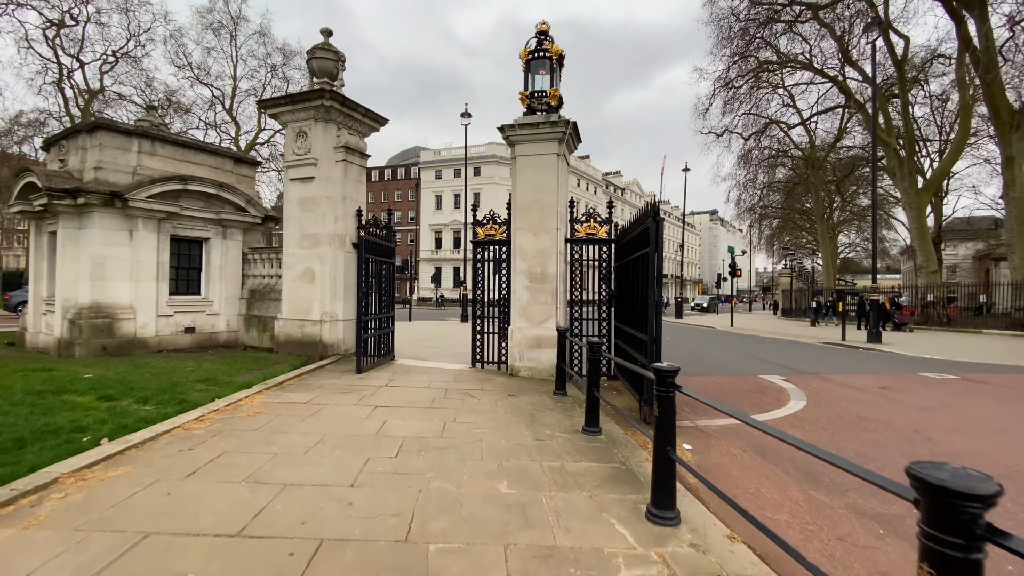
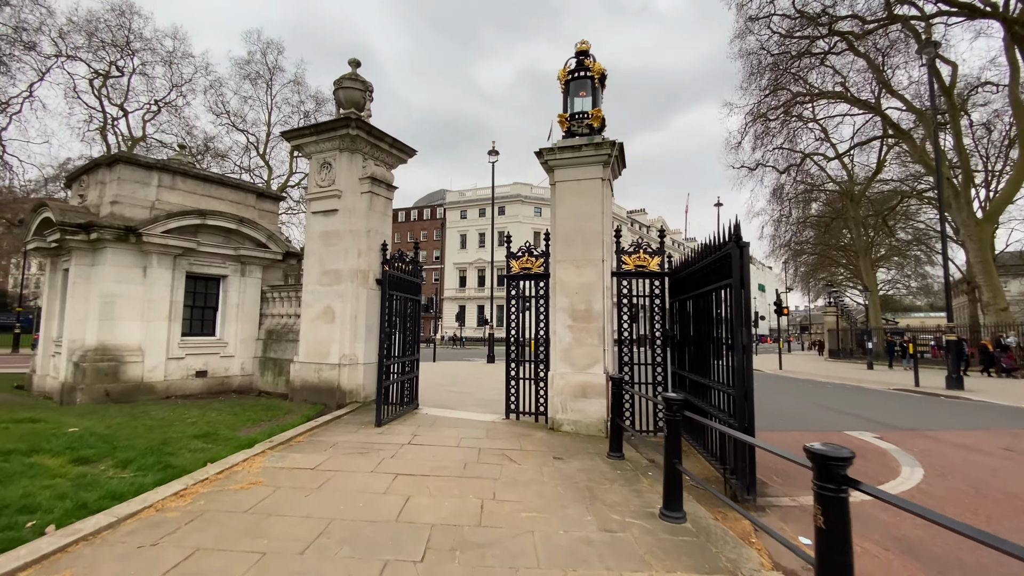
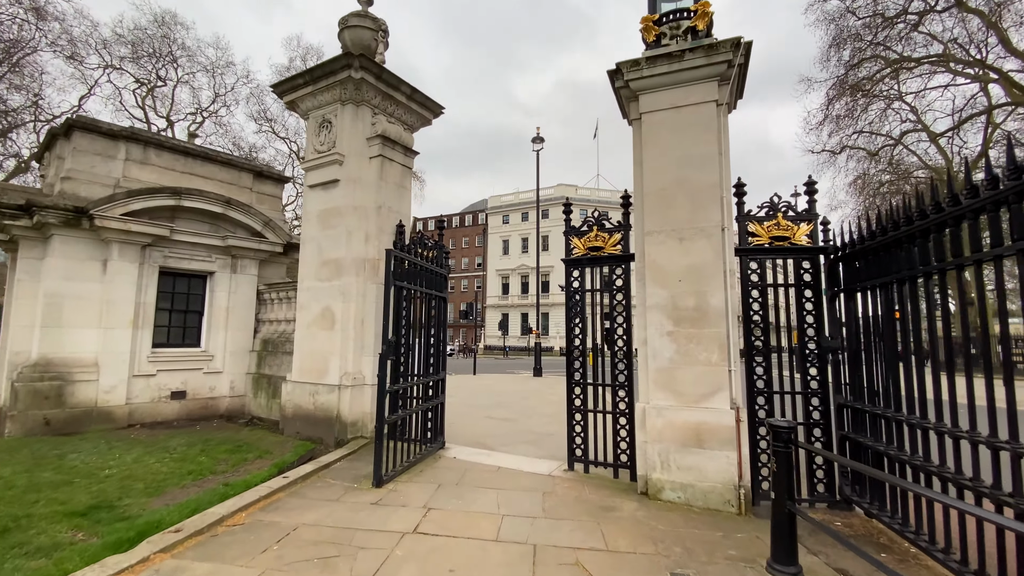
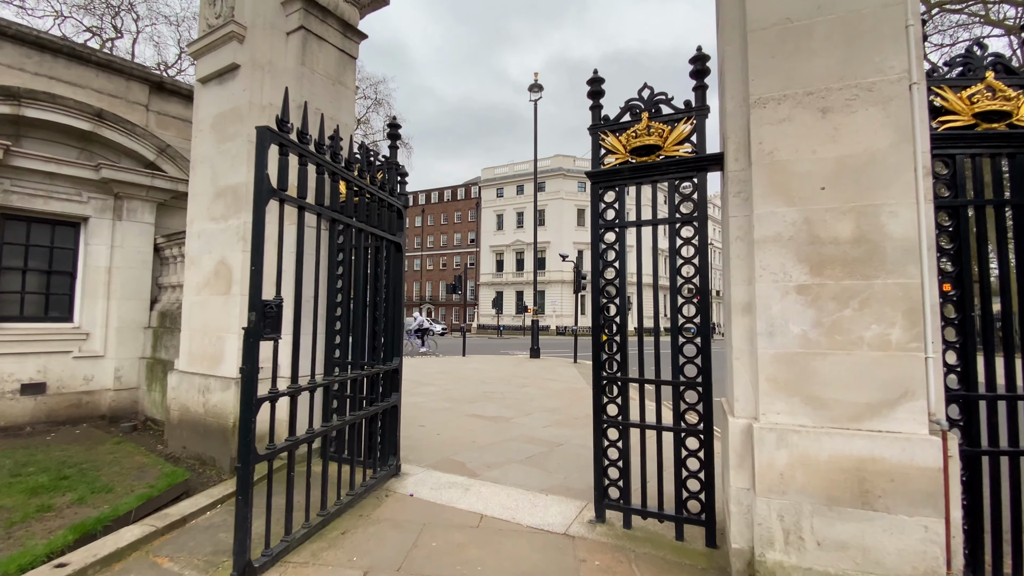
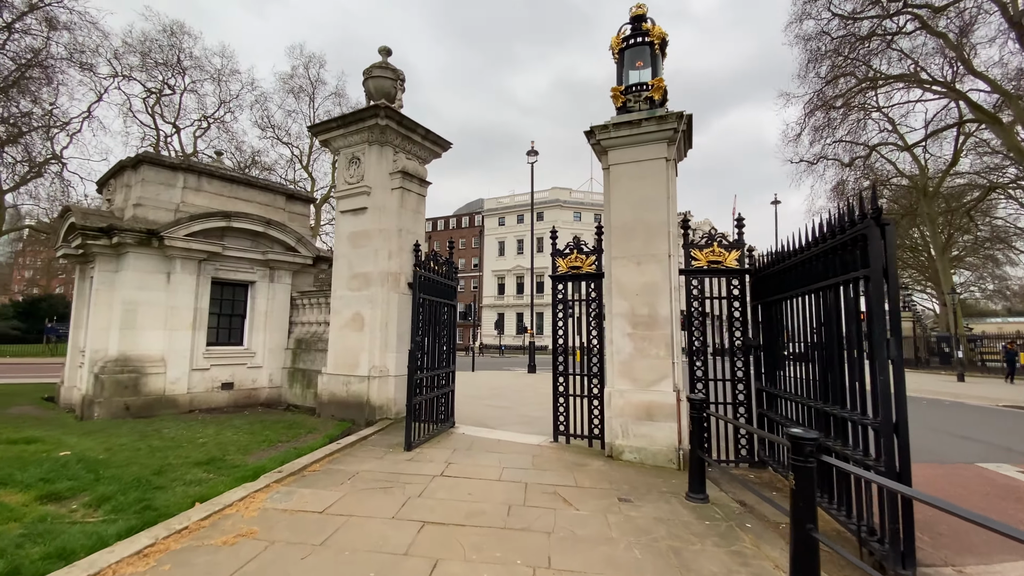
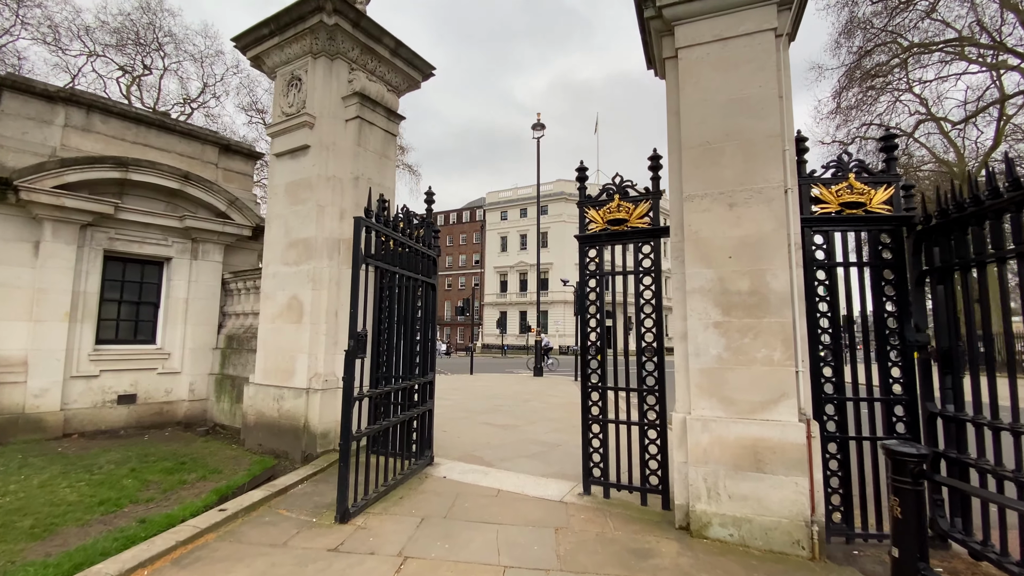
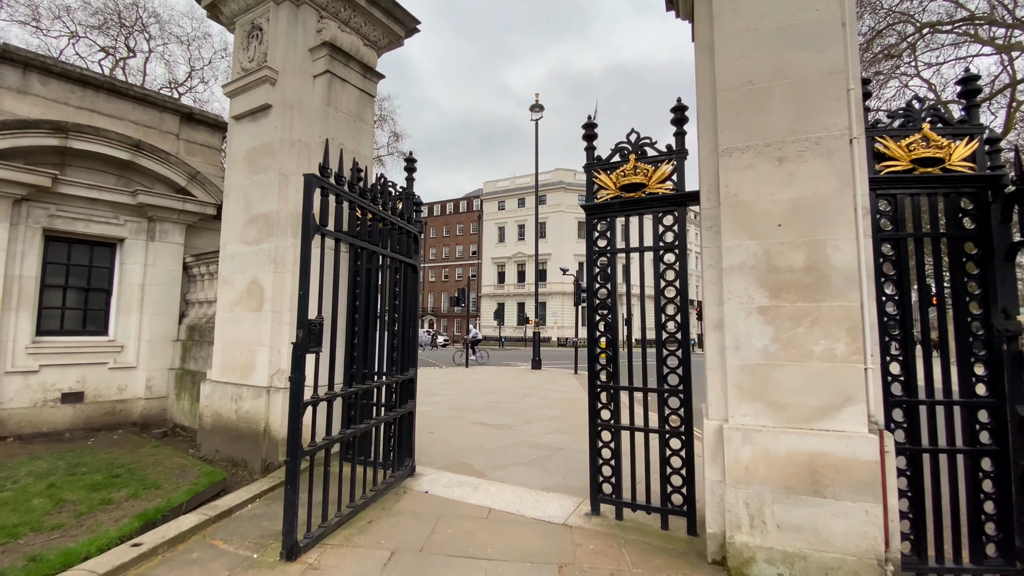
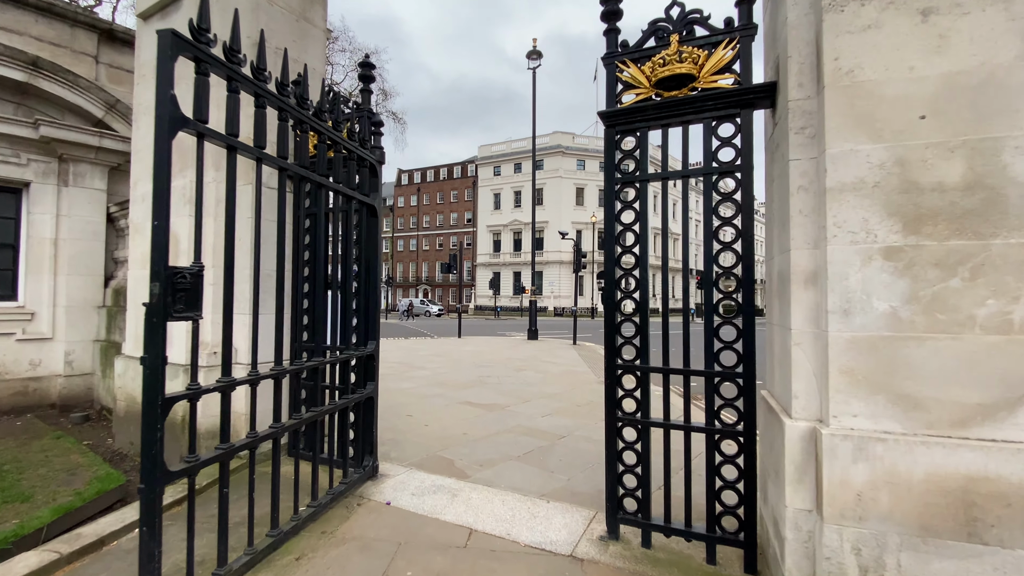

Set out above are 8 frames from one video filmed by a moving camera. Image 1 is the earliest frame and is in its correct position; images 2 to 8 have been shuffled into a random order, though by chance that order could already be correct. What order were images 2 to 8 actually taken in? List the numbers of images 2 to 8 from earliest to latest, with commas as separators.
2, 5, 3, 6, 7, 4, 8
